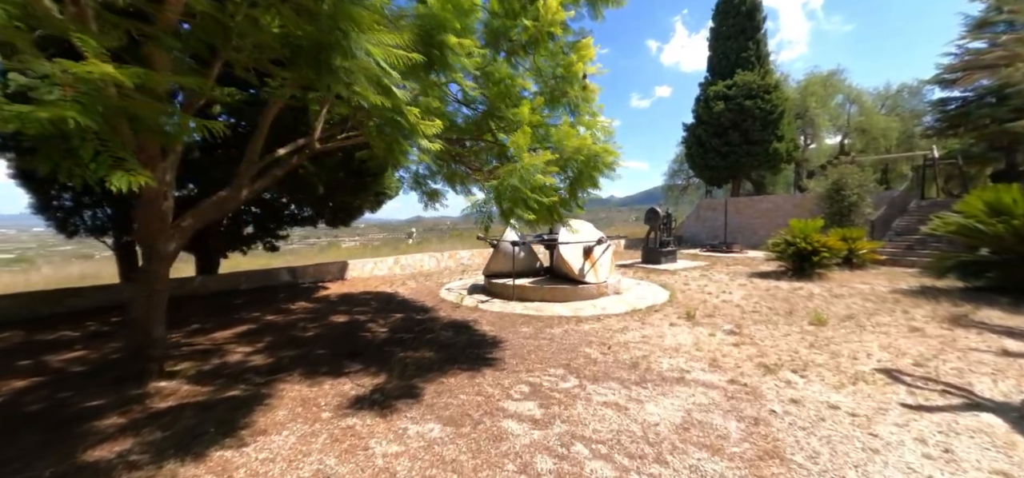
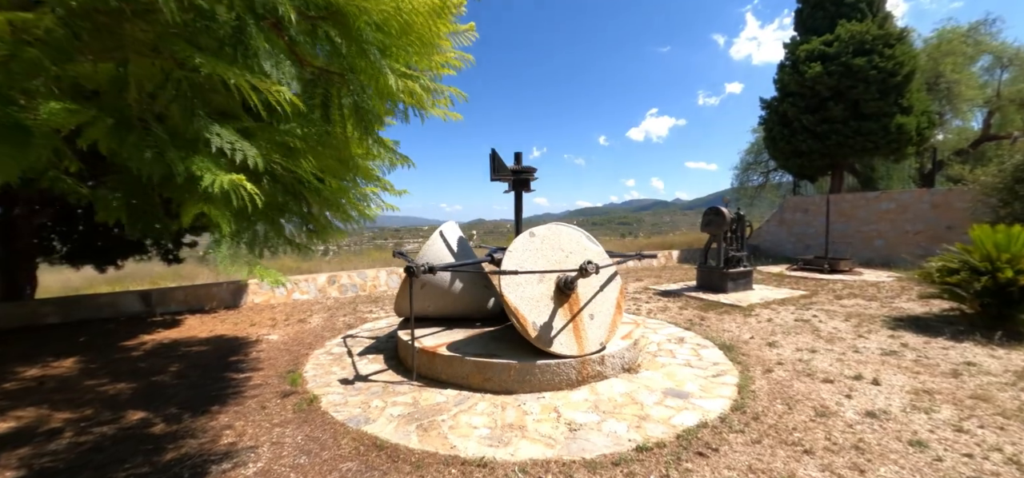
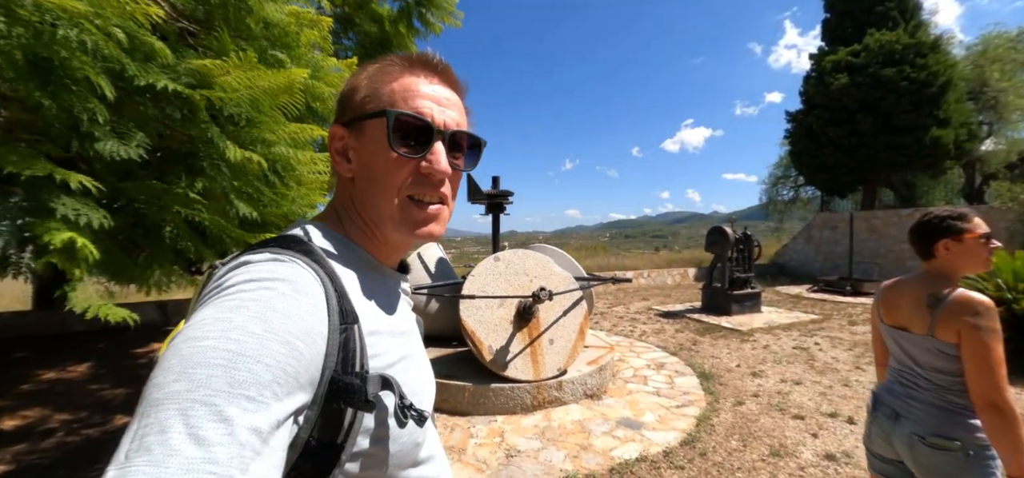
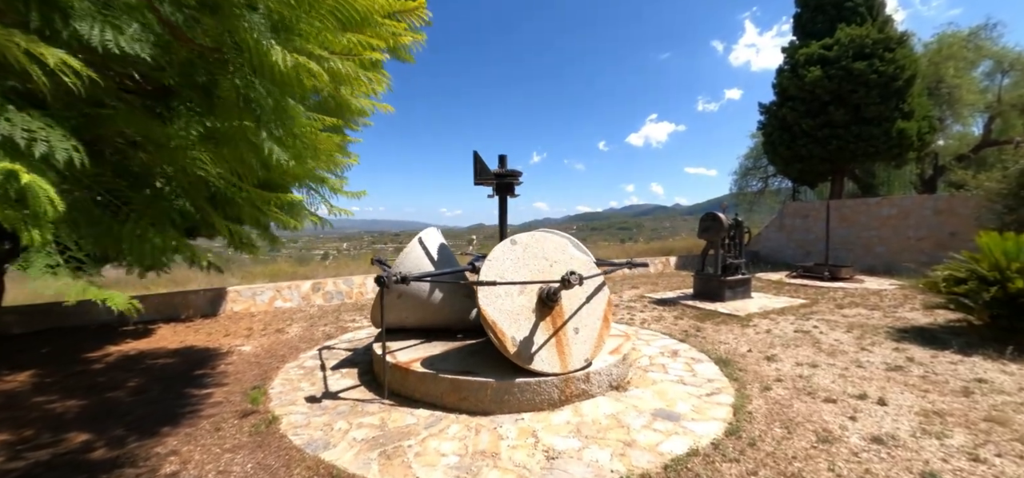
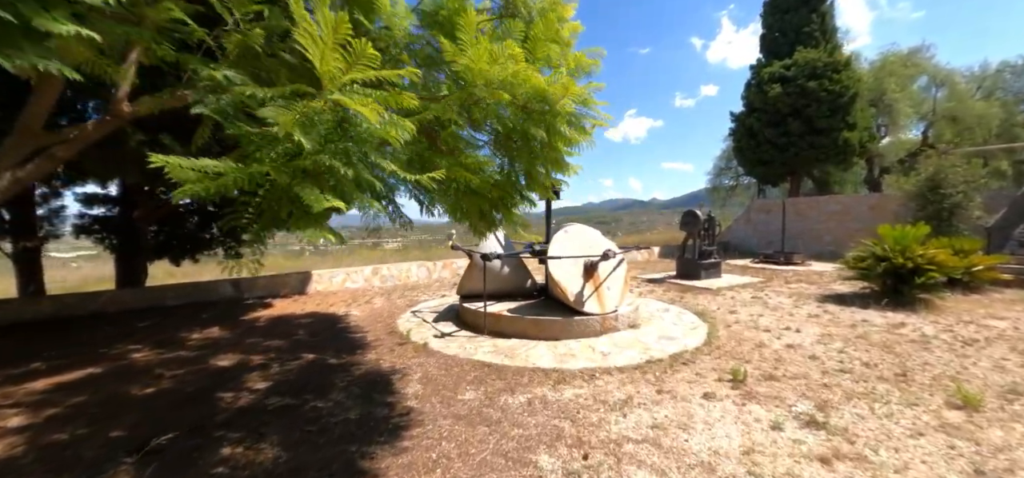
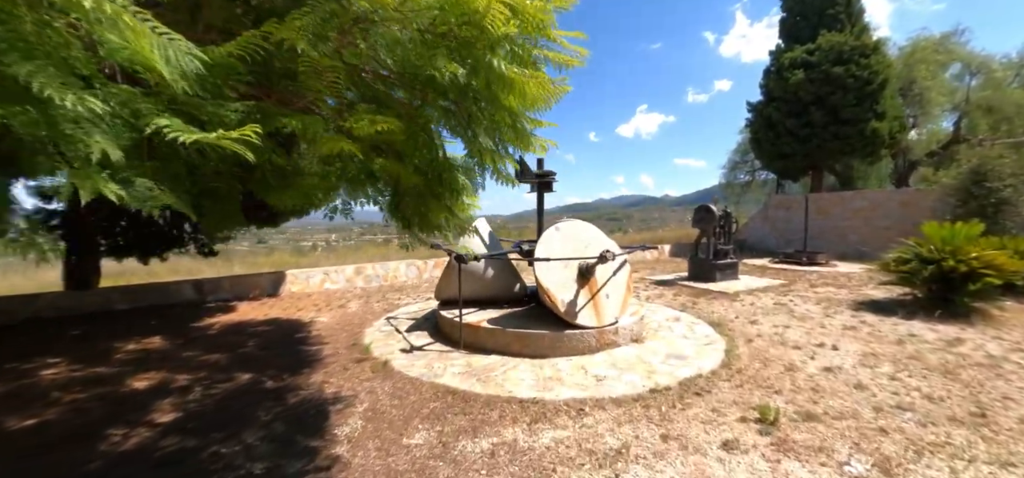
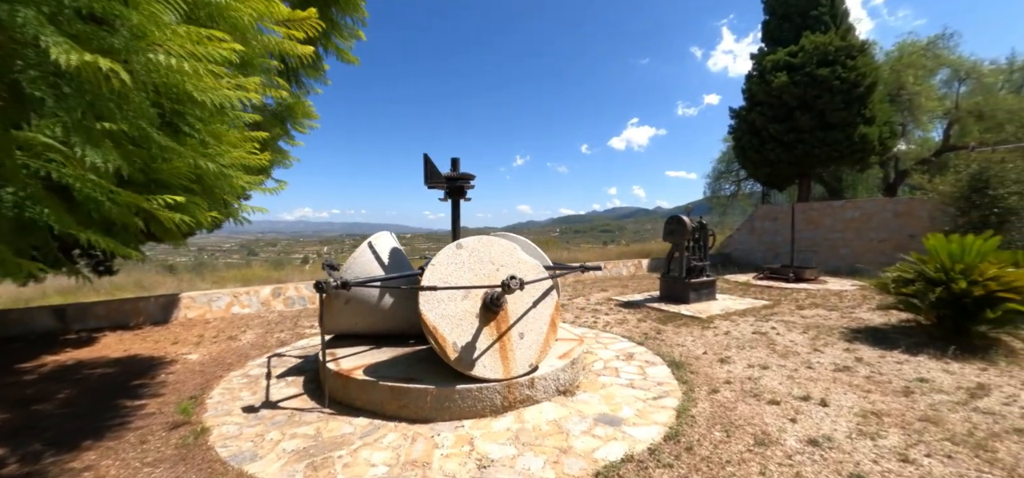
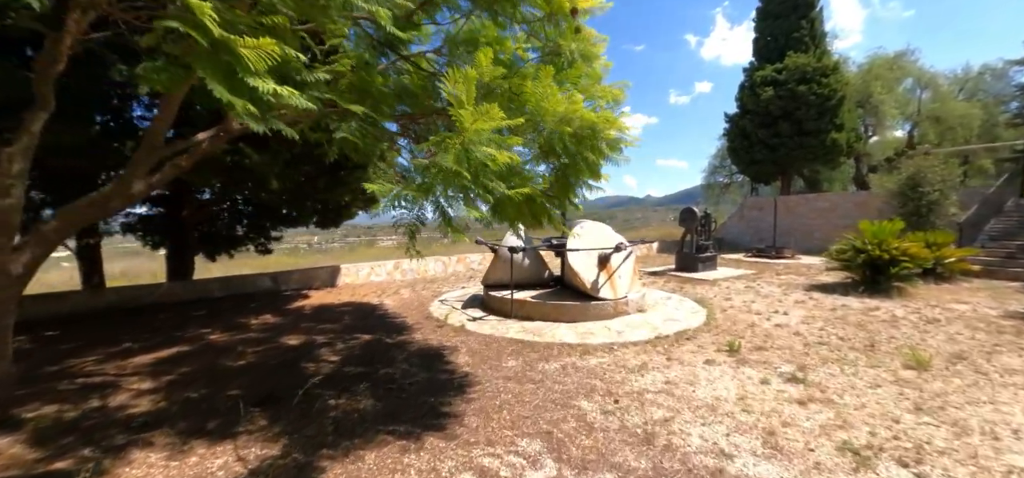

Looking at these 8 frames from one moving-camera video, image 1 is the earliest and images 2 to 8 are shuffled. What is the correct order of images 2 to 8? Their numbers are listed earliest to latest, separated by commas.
8, 5, 6, 2, 4, 7, 3
